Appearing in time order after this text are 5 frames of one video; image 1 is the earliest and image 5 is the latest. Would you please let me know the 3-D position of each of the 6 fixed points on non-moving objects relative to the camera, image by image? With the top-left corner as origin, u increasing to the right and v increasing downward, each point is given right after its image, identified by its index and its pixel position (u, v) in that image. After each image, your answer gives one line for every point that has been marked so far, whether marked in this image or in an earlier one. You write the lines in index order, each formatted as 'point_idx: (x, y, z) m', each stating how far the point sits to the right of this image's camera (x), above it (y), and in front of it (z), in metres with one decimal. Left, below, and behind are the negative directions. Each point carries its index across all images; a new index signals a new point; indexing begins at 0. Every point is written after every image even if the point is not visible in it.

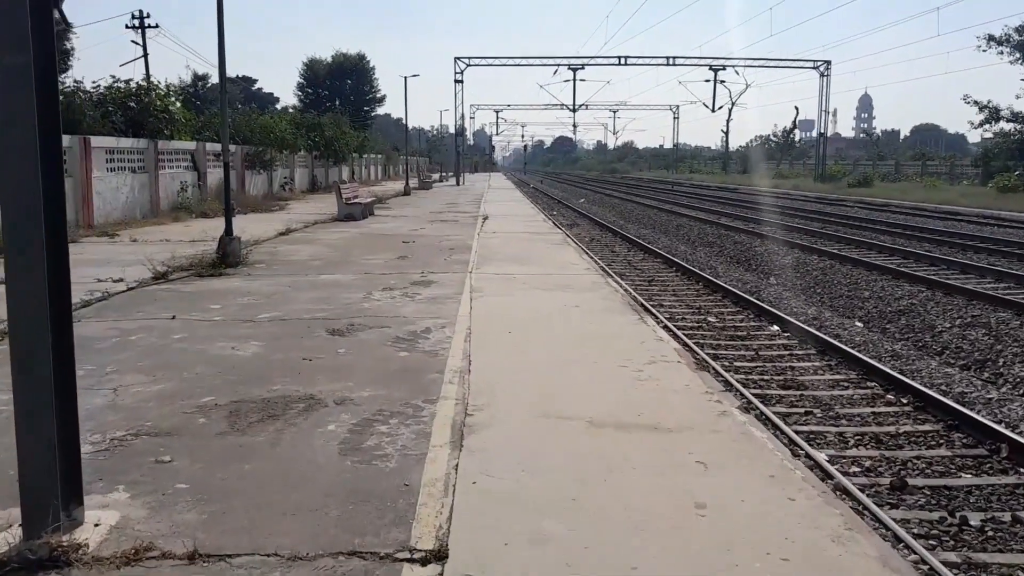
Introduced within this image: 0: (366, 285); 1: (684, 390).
0: (-1.0, 0.0, +10.1) m
1: (+0.7, -0.4, +6.1) m
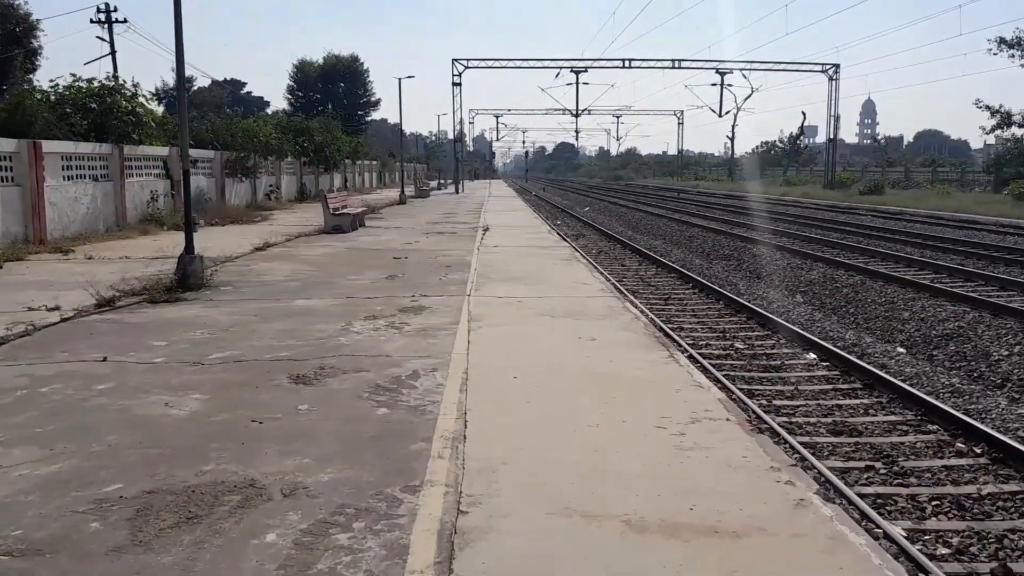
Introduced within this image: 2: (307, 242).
0: (-1.0, -0.2, +8.7) m
1: (+0.7, -0.6, +4.7) m
2: (-2.2, +0.4, +16.1) m
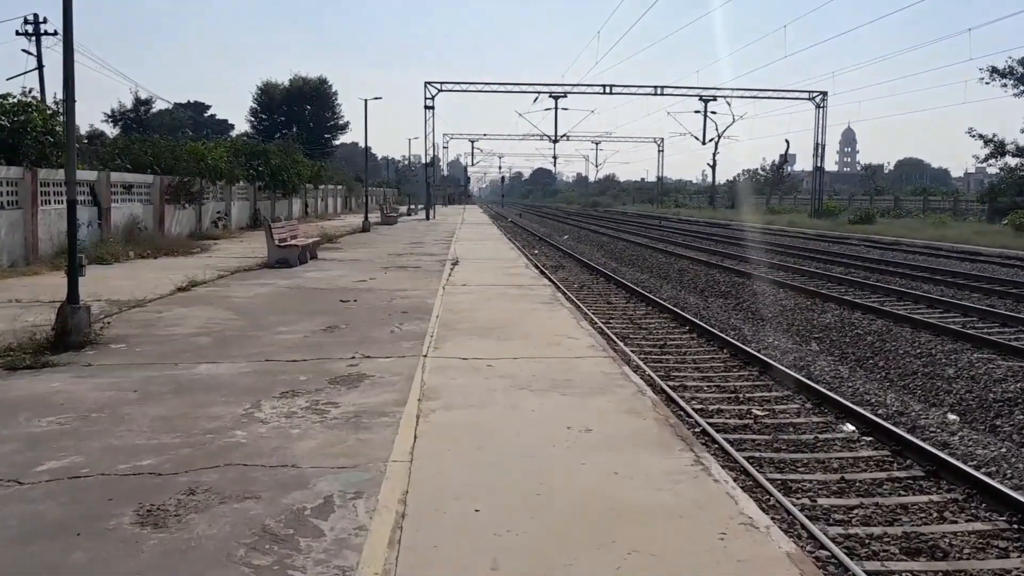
0: (-1.1, -0.4, +6.6) m
1: (+0.6, -0.8, +2.7) m
2: (-2.5, 0.0, +14.1) m
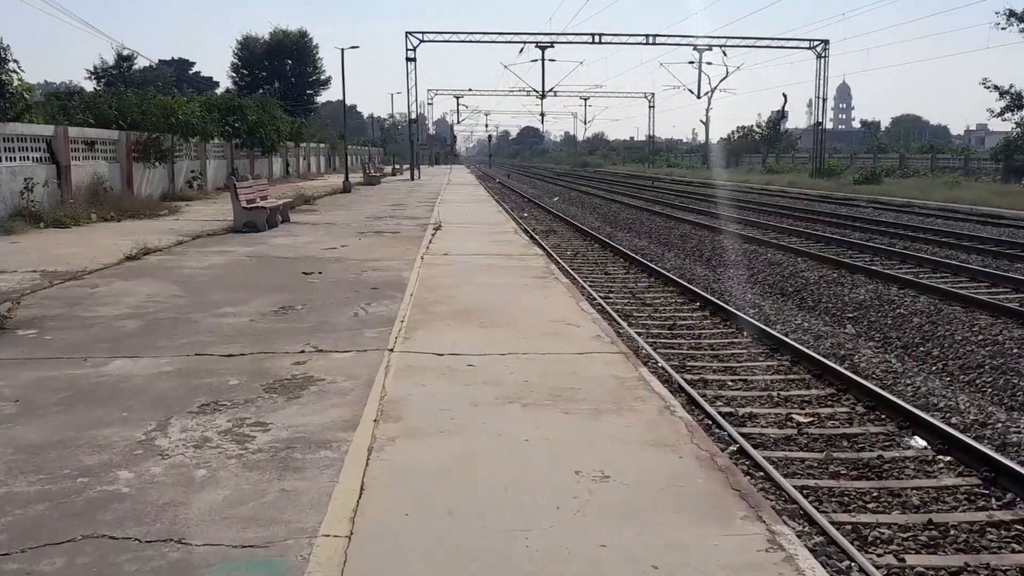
0: (-1.2, -0.4, +5.1) m
1: (+0.6, -0.8, +1.2) m
2: (-2.6, +0.3, +12.6) m
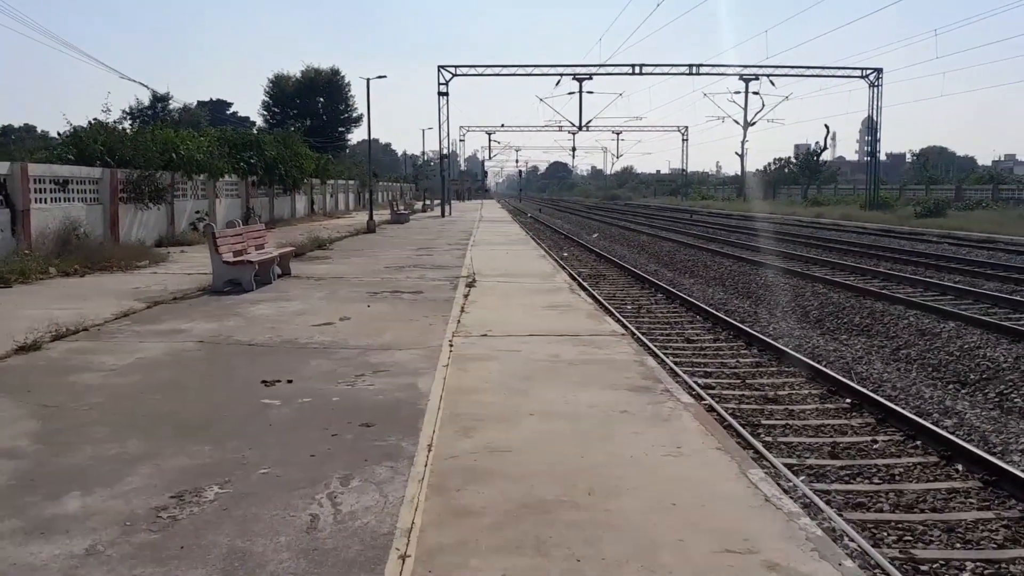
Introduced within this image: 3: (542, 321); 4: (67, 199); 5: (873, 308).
0: (-0.9, -0.8, +1.2) m
1: (+0.8, -1.1, -2.8) m
2: (-2.2, -0.3, +8.6) m
3: (+0.2, -0.2, +9.8) m
4: (-5.6, +1.2, +19.0) m
5: (+3.3, -0.1, +13.9) m
